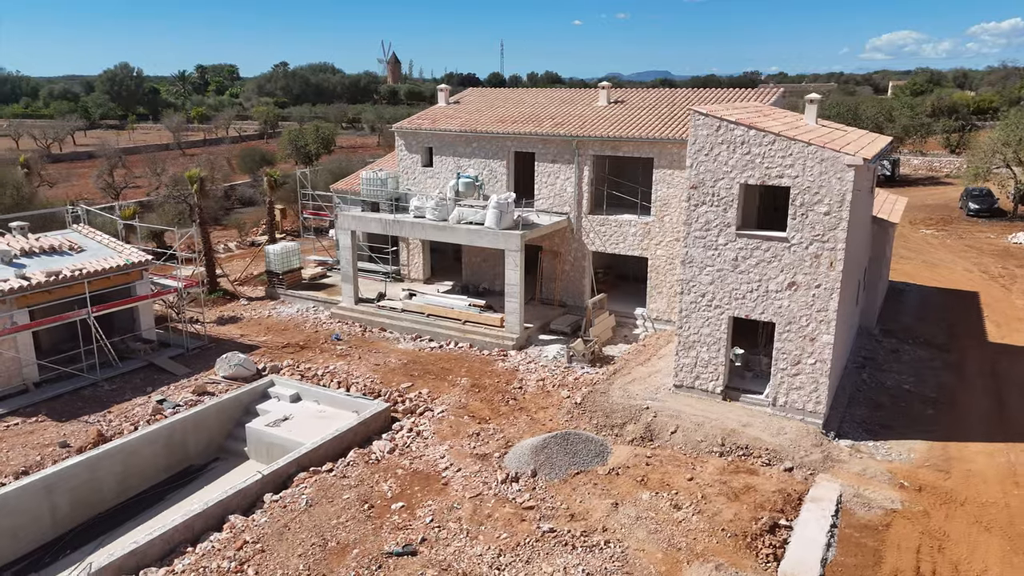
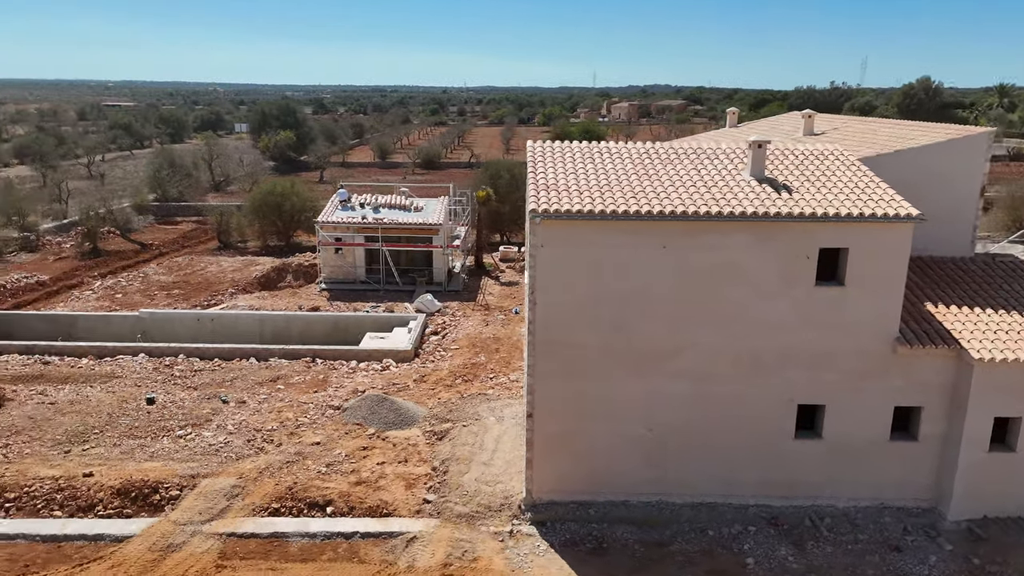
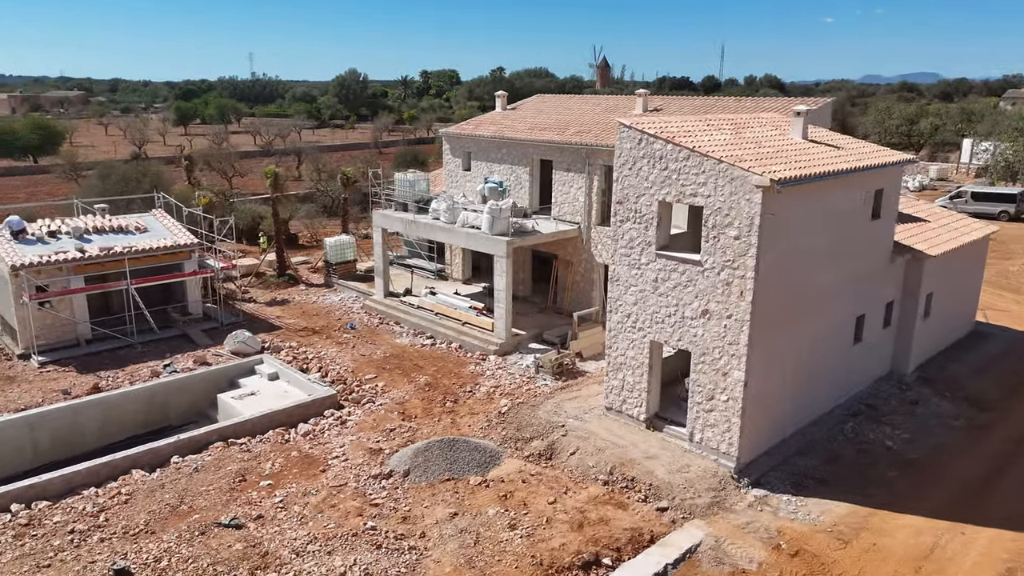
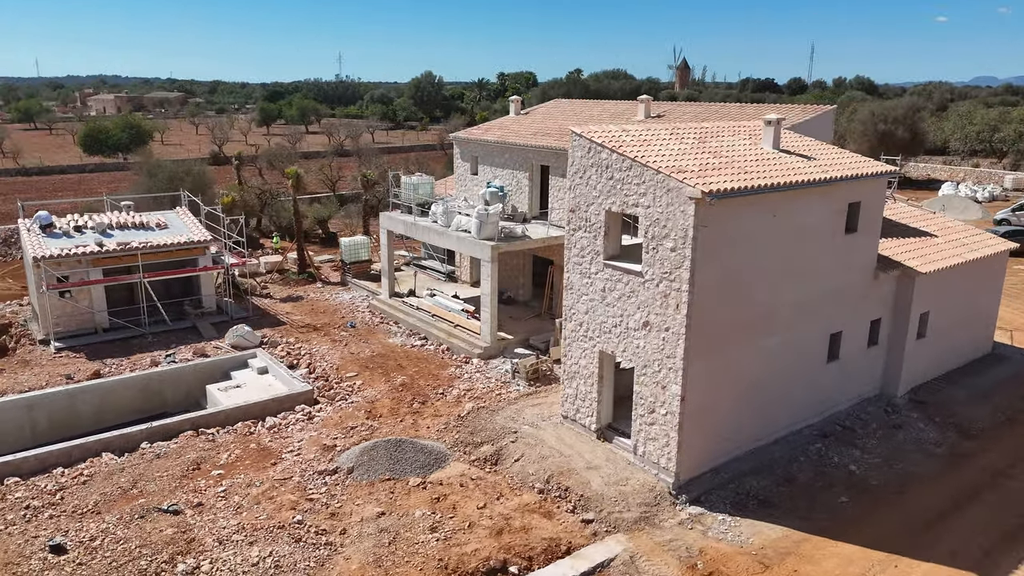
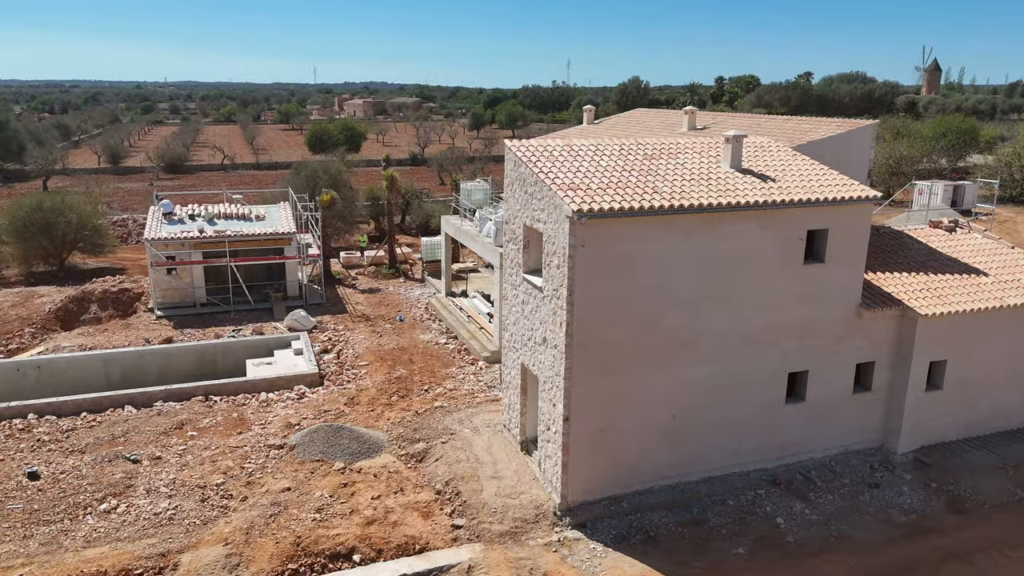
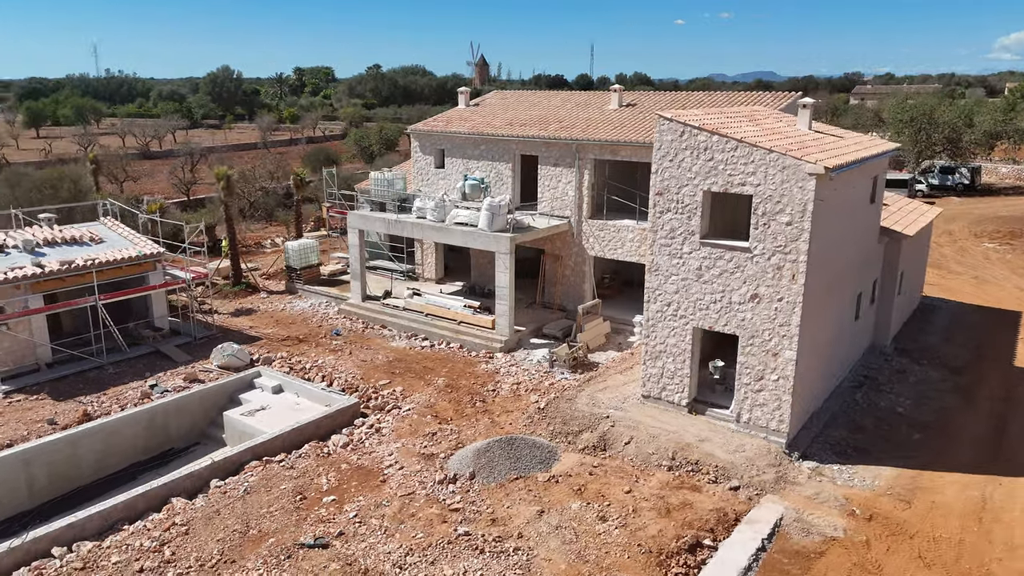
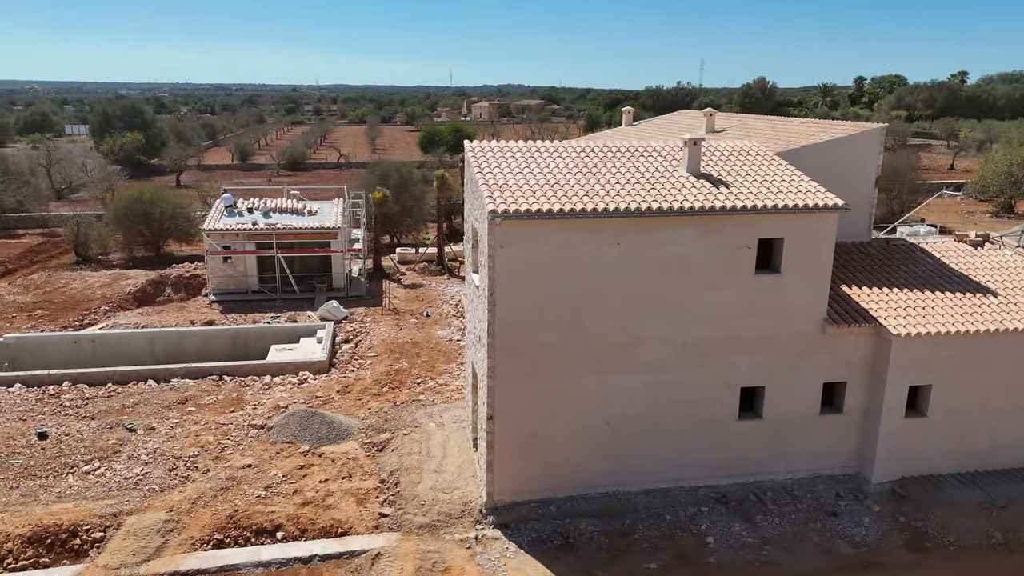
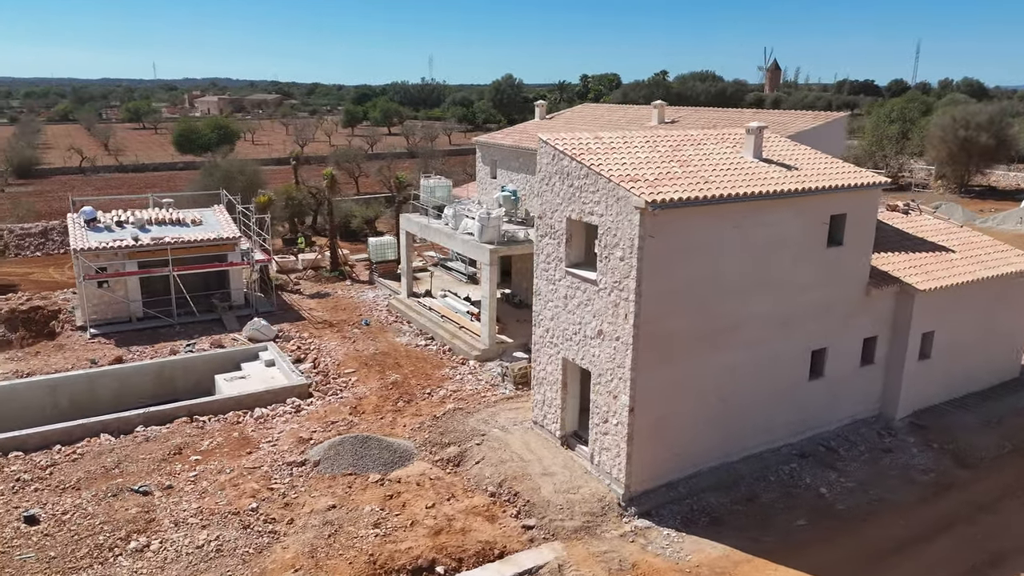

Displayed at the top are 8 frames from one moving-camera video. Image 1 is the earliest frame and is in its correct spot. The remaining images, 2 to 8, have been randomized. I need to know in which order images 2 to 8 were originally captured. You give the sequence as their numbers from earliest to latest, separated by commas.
6, 3, 4, 8, 5, 7, 2
